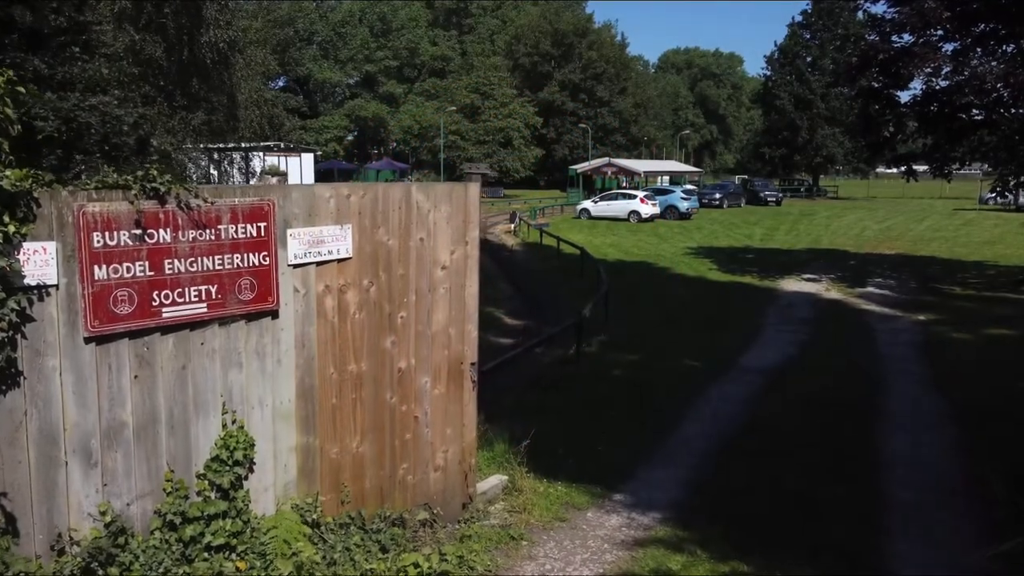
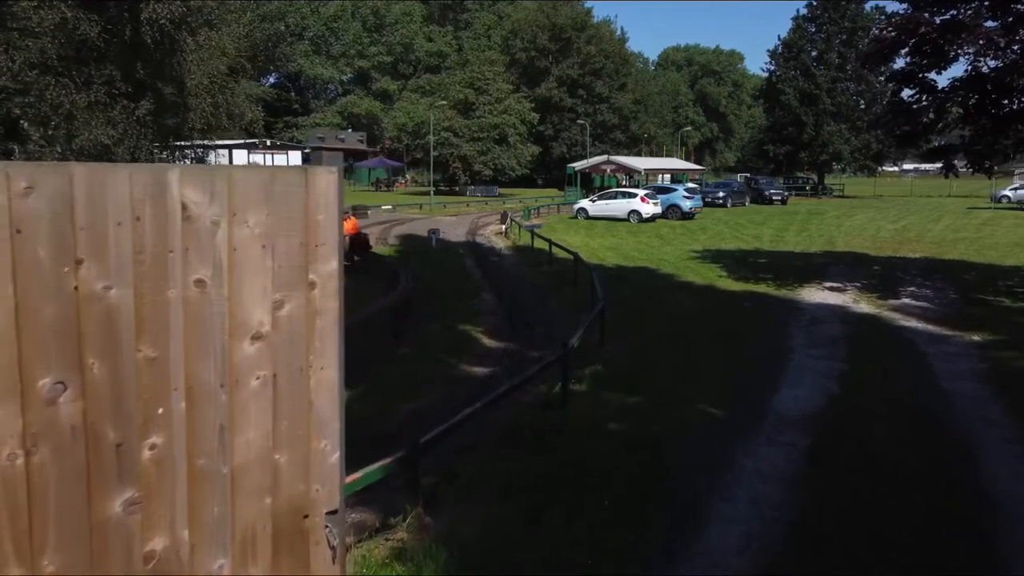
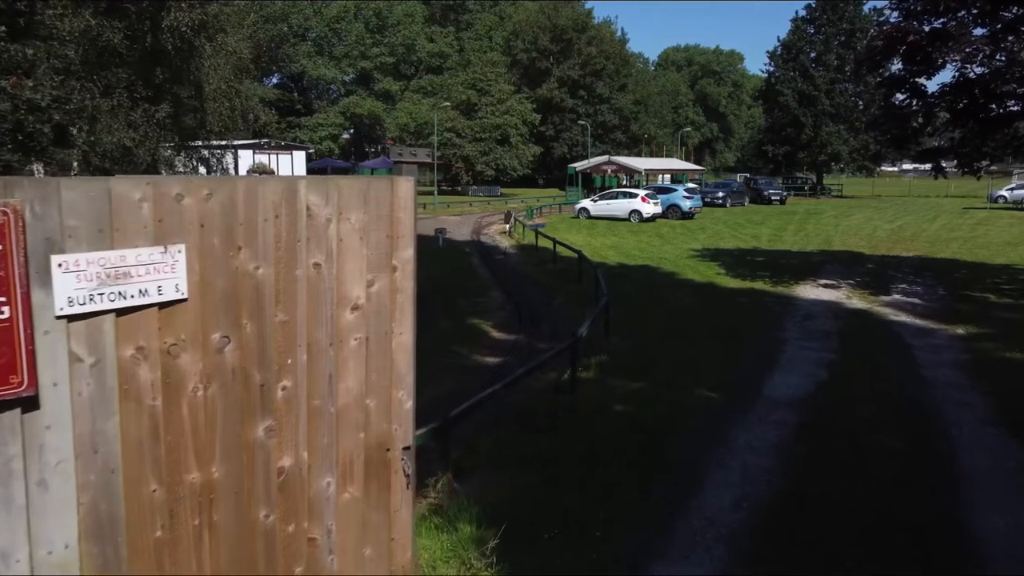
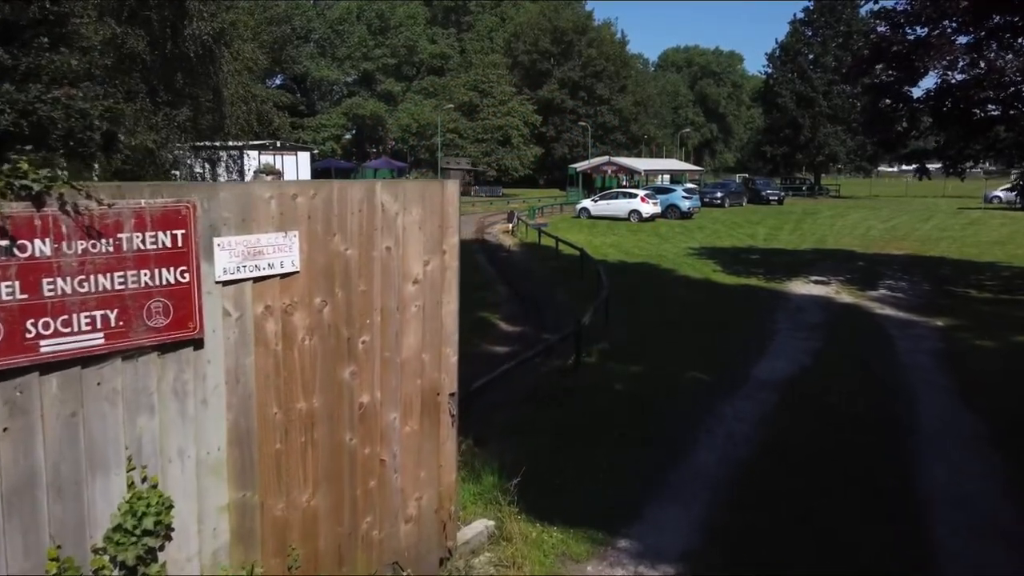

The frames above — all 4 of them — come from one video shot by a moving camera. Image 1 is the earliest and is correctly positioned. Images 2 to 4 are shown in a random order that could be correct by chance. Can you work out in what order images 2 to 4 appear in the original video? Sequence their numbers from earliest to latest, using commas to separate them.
4, 3, 2
